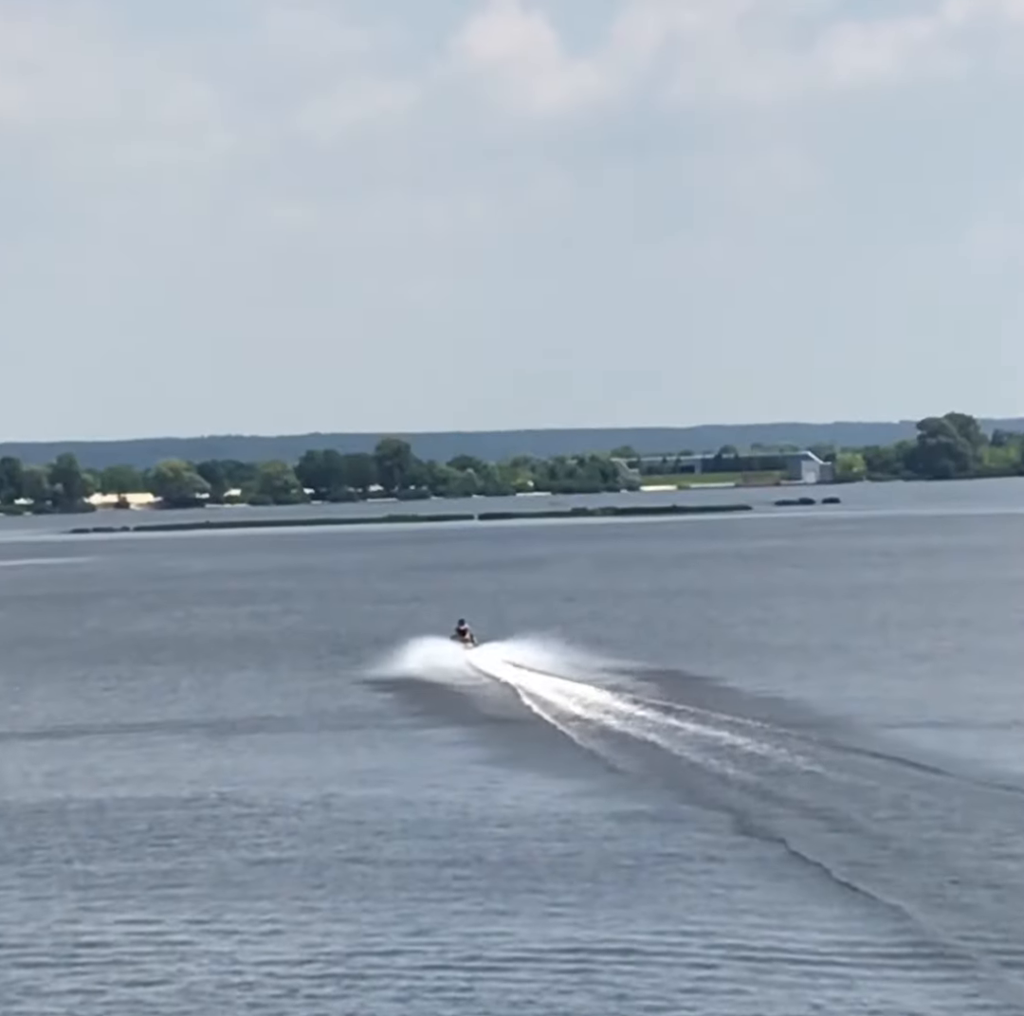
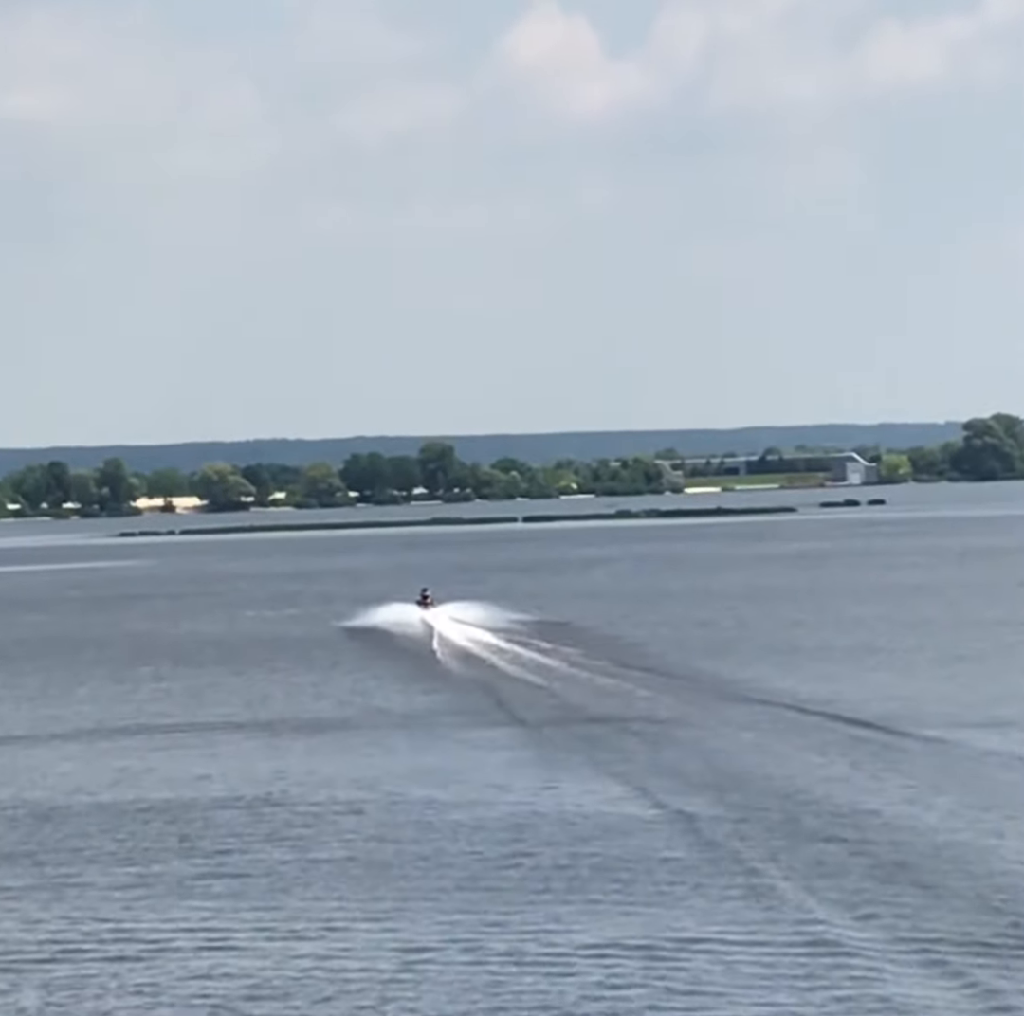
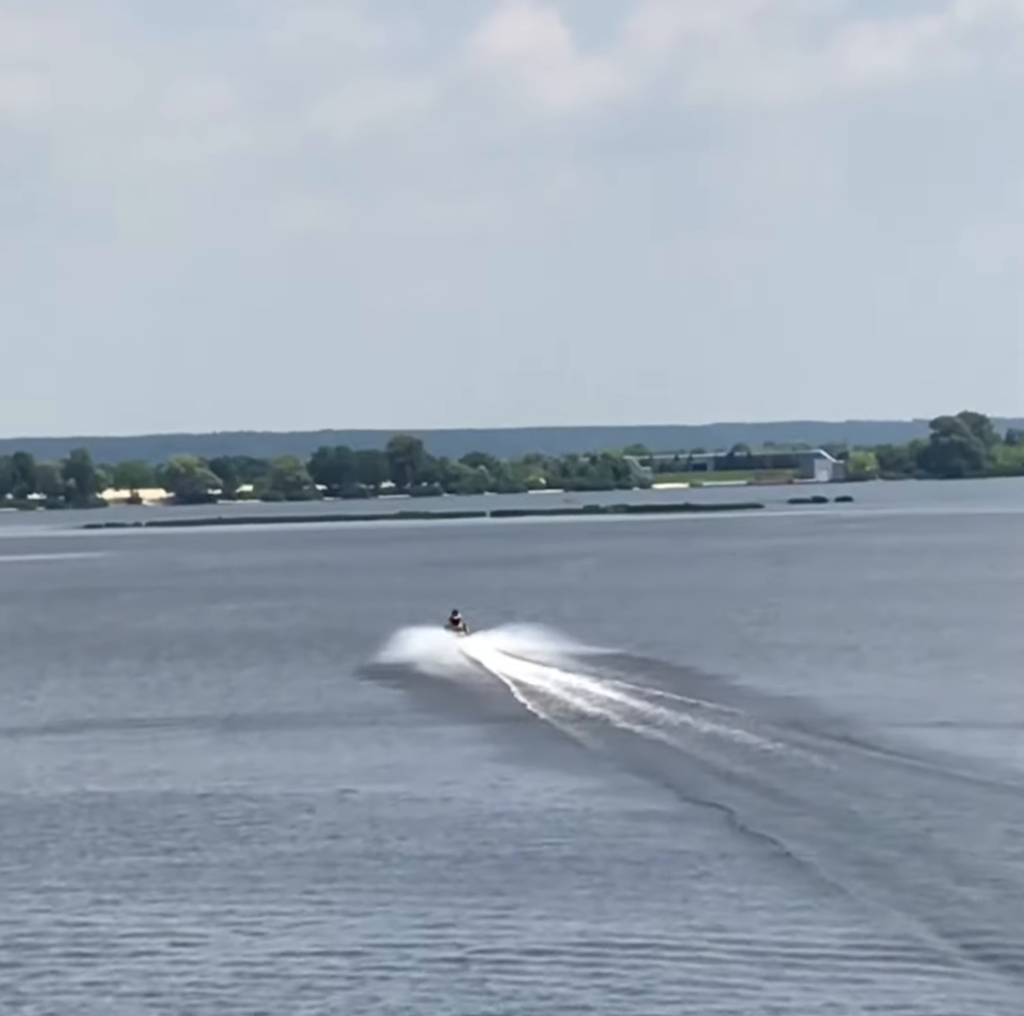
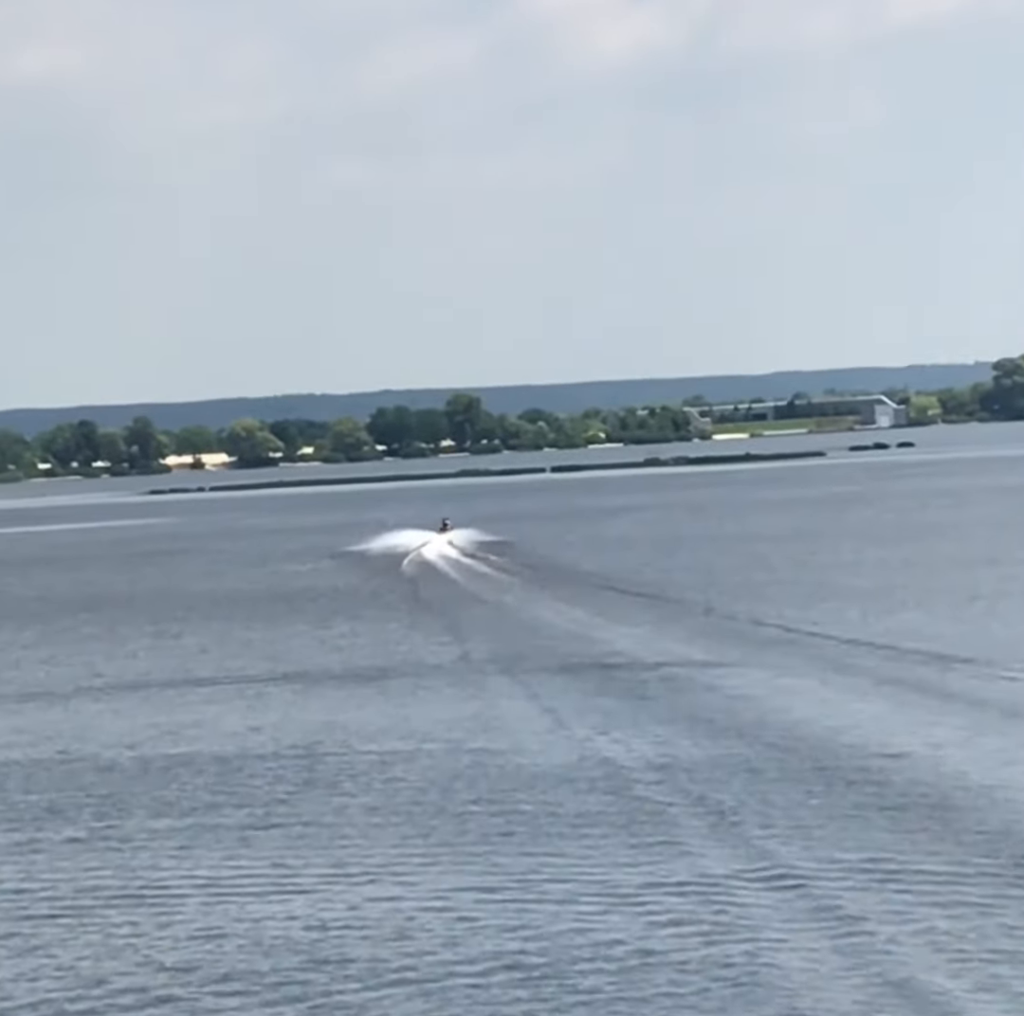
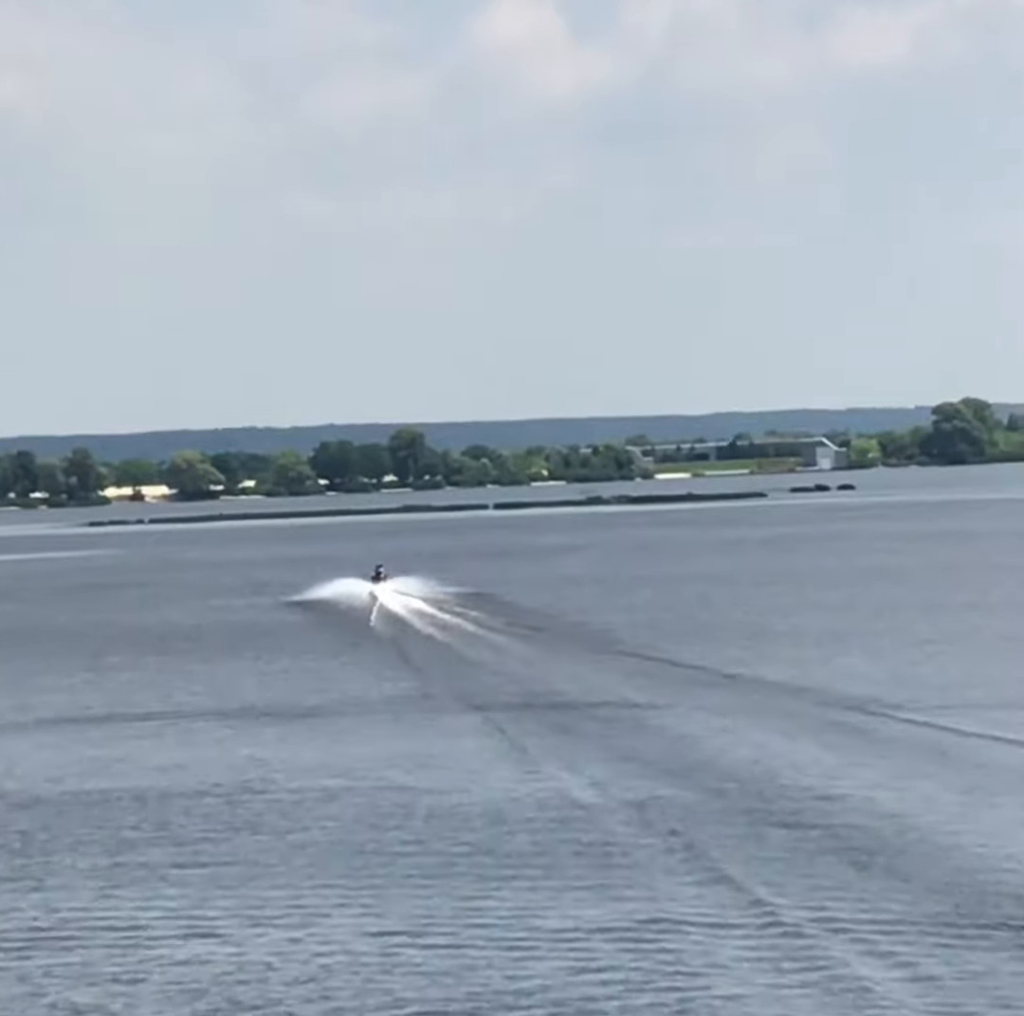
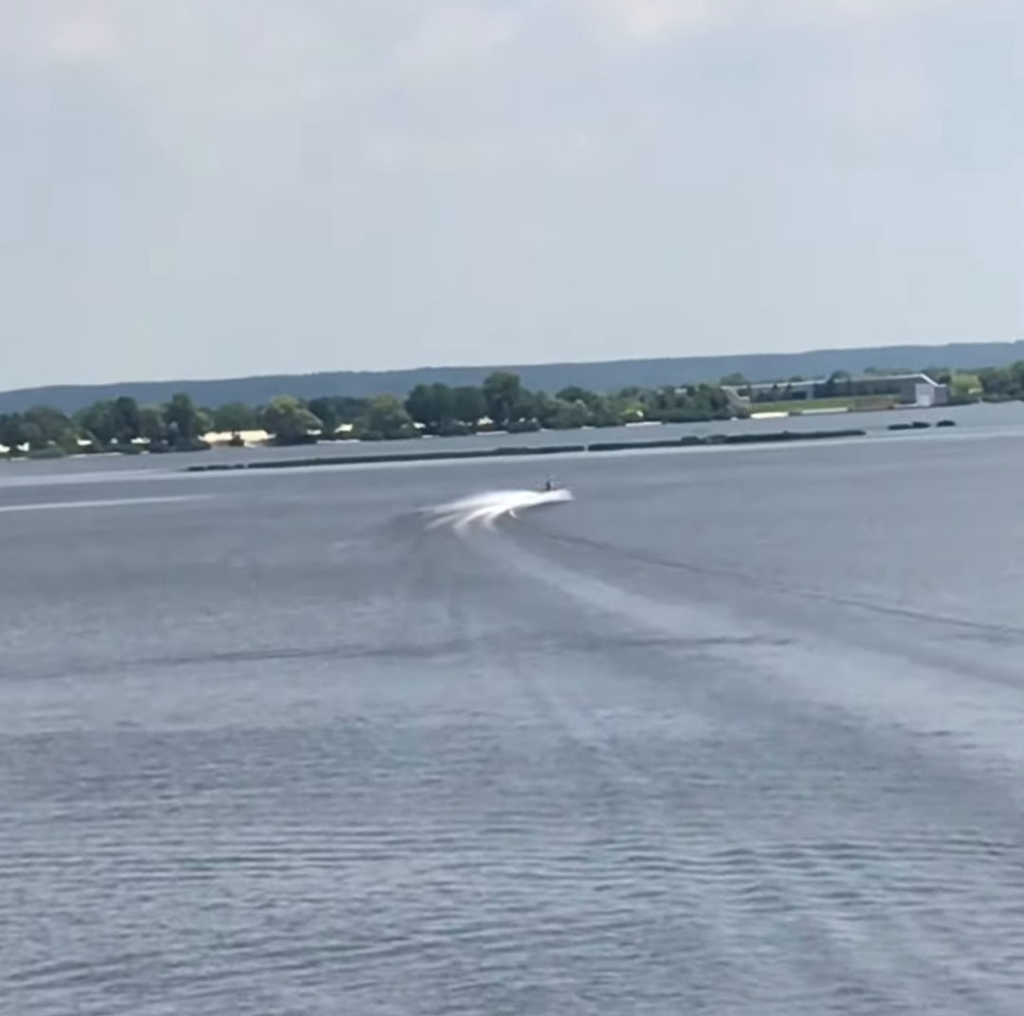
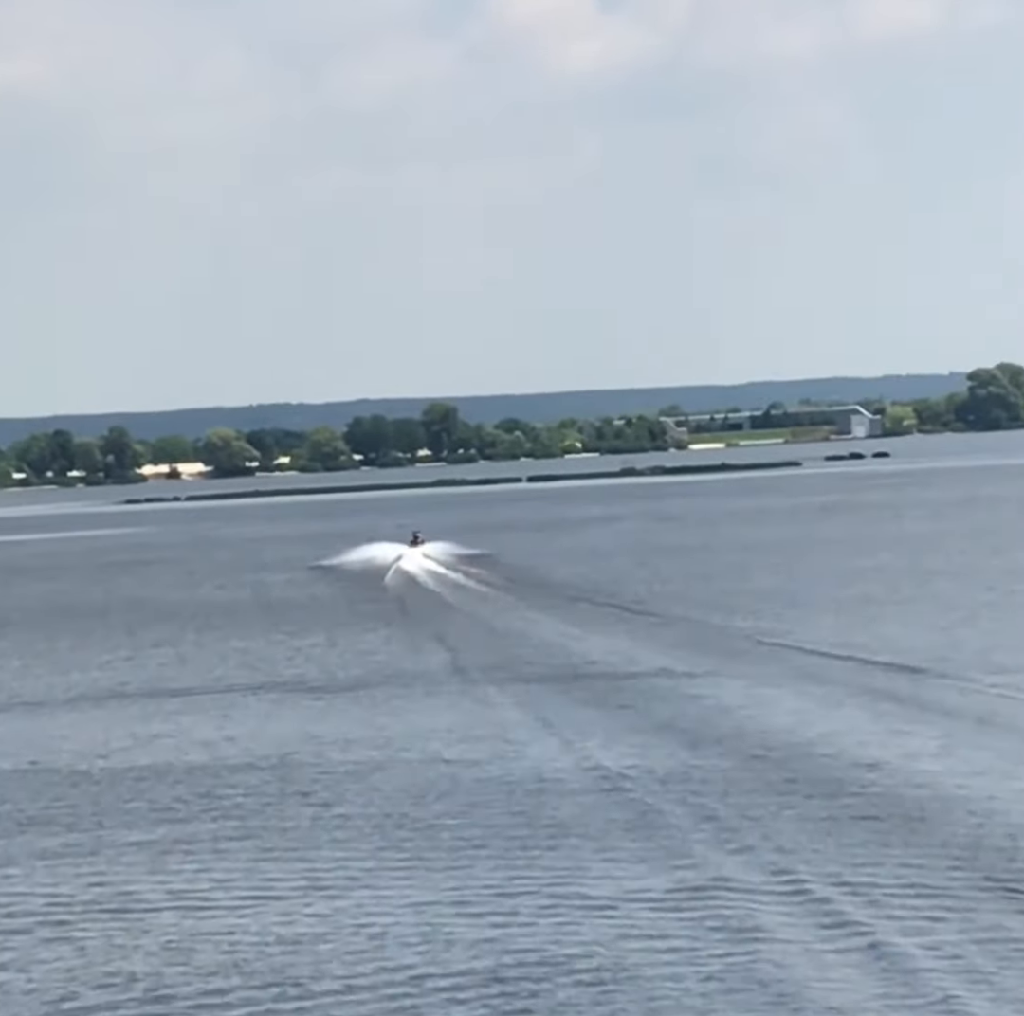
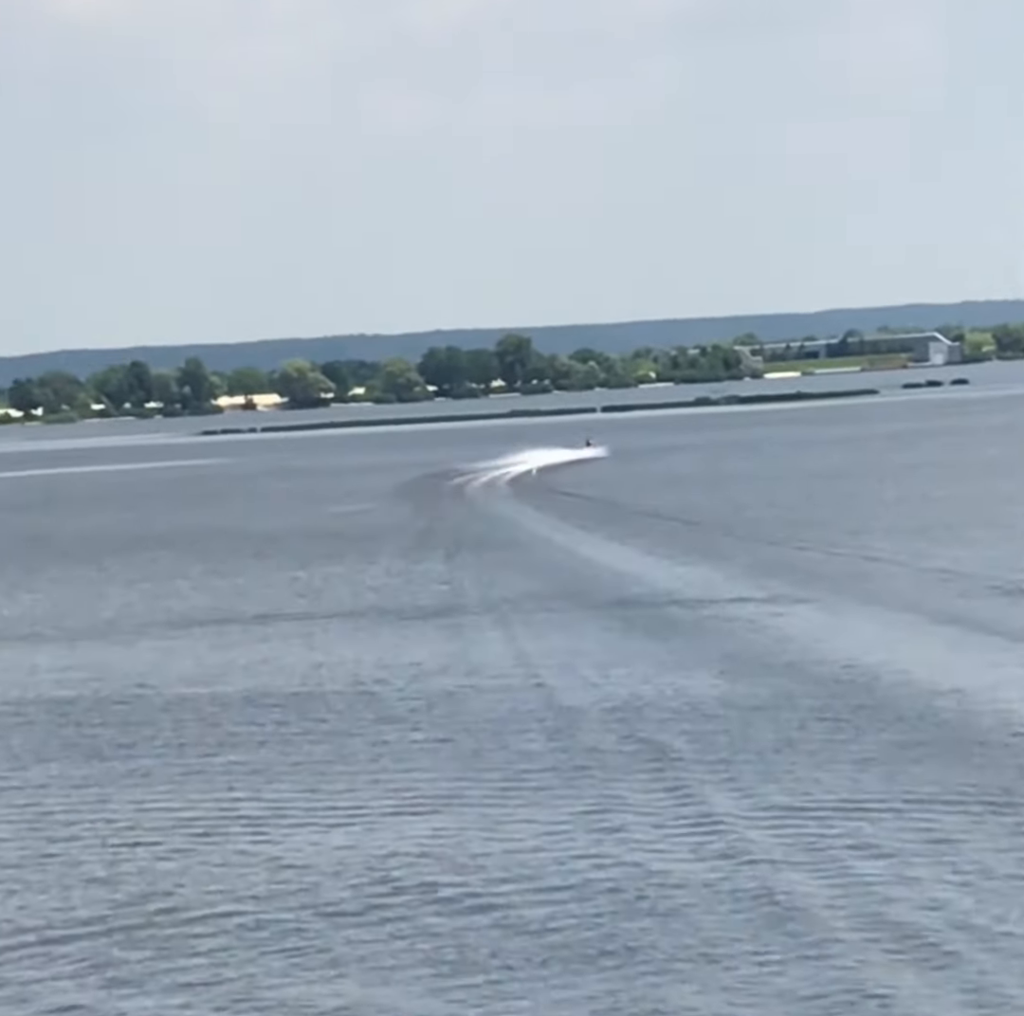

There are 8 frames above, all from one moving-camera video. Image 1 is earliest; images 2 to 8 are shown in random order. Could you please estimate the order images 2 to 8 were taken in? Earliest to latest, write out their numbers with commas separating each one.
3, 2, 5, 7, 4, 6, 8
